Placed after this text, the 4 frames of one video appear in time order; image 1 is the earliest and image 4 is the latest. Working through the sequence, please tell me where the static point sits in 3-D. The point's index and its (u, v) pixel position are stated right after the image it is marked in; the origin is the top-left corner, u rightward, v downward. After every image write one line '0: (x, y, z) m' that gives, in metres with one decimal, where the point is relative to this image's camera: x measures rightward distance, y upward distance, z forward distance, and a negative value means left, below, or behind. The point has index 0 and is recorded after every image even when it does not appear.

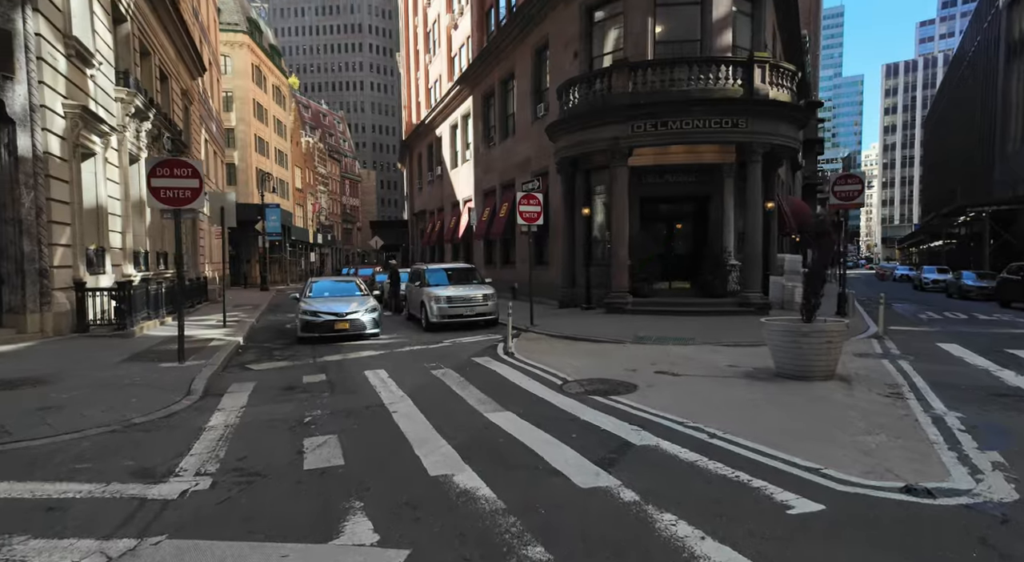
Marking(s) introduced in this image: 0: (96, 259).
0: (-10.1, +0.5, +13.7) m
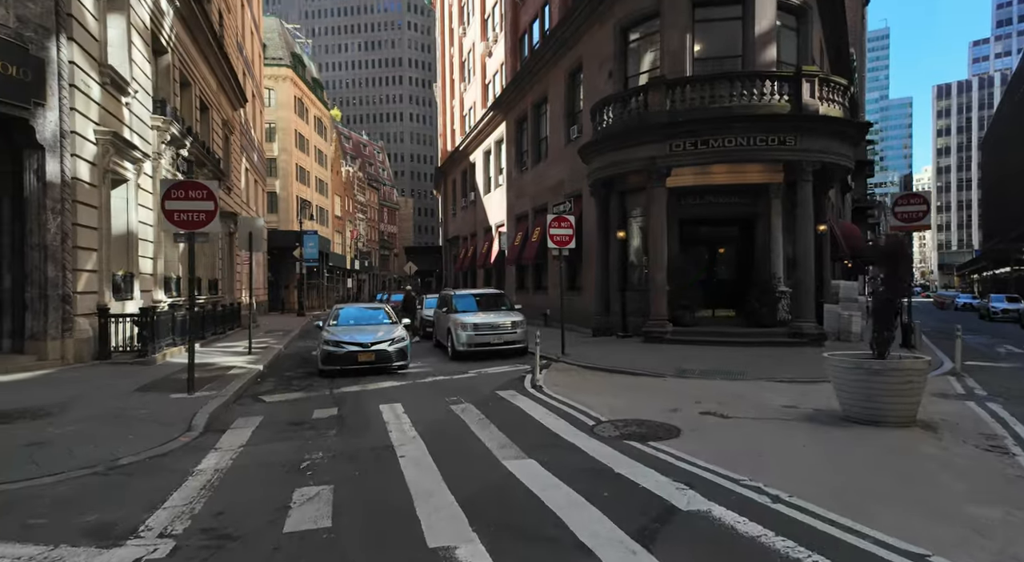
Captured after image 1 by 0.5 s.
0: (-9.4, -0.1, +13.6) m
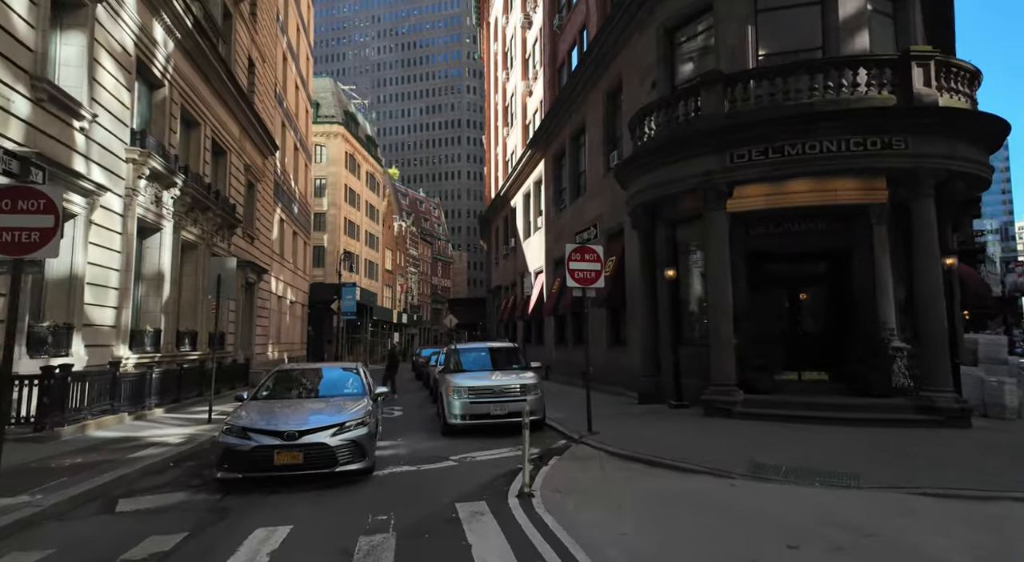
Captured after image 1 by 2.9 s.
0: (-9.2, -1.1, +11.3) m
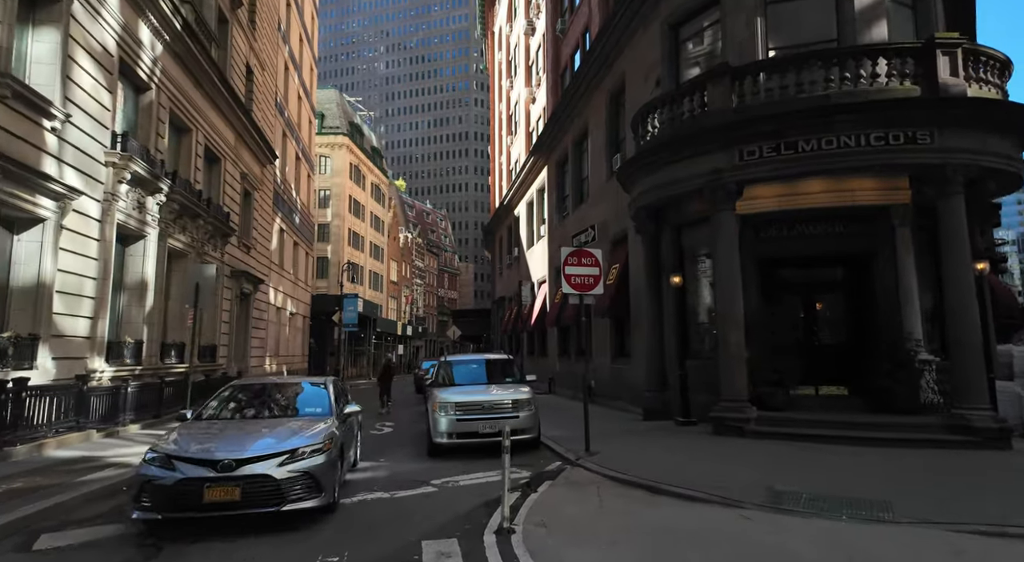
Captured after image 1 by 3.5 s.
0: (-9.3, -1.3, +10.6) m
